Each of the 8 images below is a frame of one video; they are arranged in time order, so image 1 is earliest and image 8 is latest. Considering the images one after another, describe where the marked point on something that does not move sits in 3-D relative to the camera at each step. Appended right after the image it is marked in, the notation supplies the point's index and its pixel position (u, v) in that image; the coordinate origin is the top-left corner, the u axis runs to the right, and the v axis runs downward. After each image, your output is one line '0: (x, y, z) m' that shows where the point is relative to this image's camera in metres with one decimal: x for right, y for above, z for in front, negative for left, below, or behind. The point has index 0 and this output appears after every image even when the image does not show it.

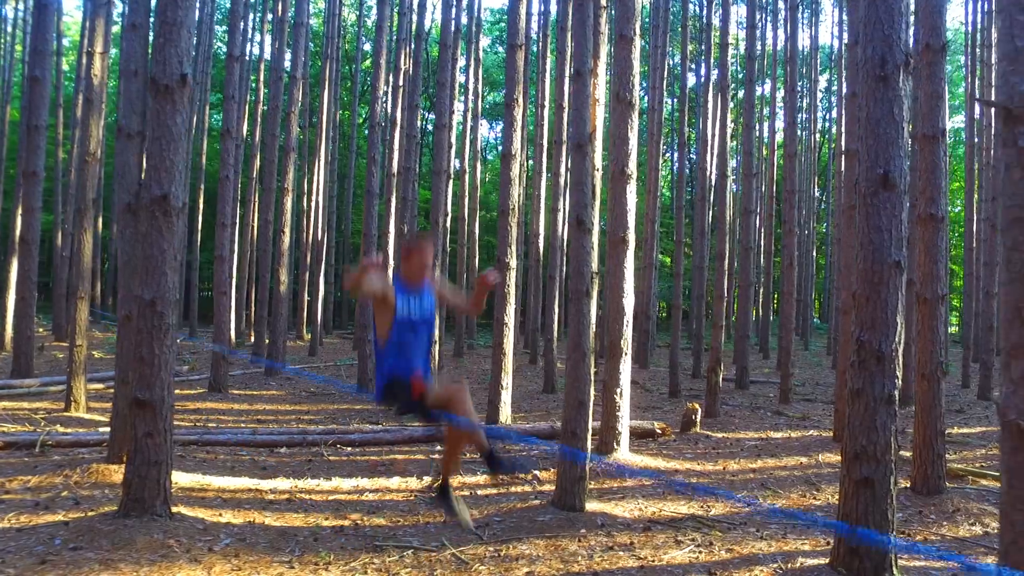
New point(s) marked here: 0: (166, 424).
0: (-2.5, -1.0, +5.7) m
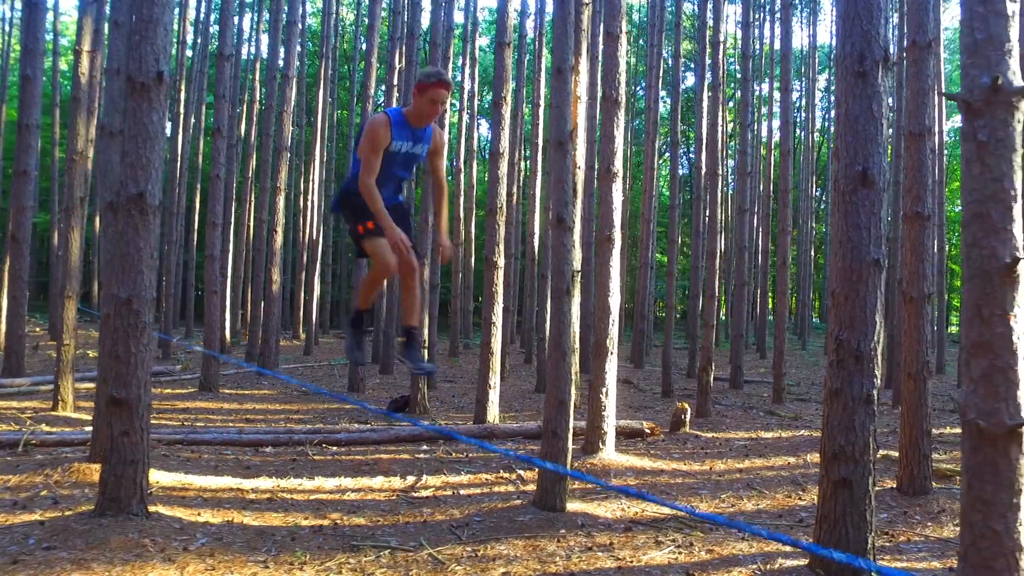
0: (-2.6, -1.0, +5.6) m
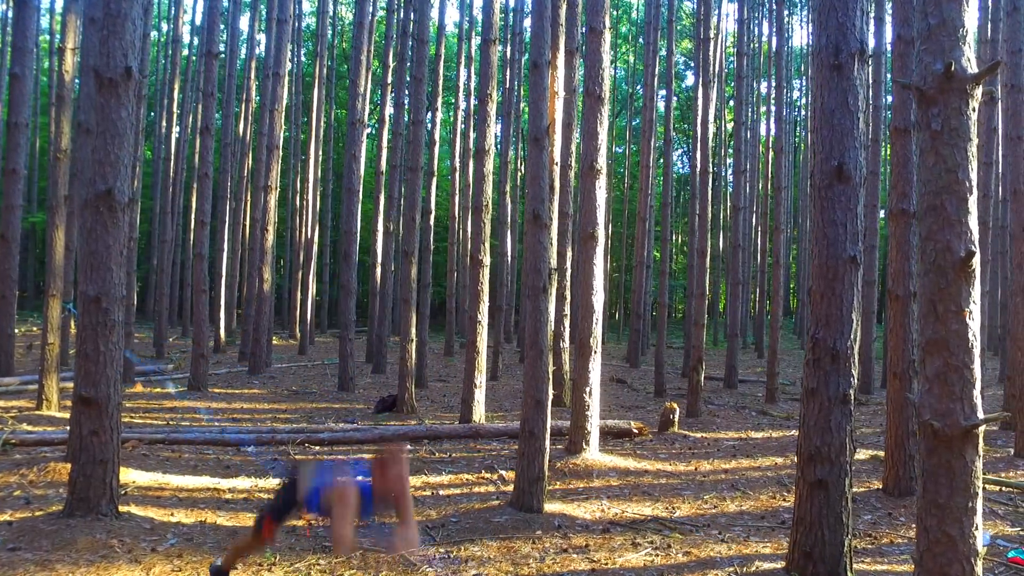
0: (-2.8, -0.9, +5.6) m
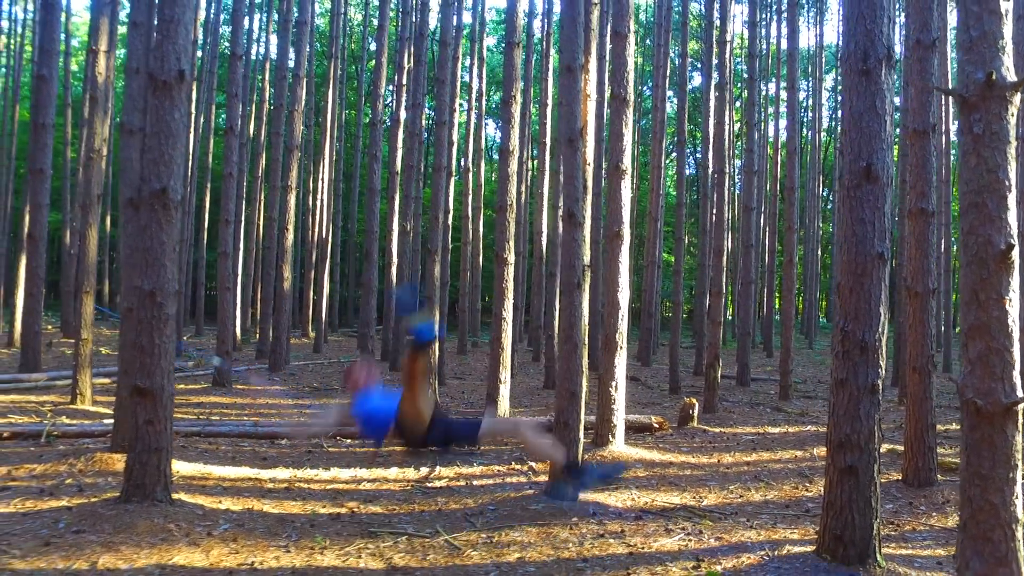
0: (-2.5, -0.9, +5.8) m
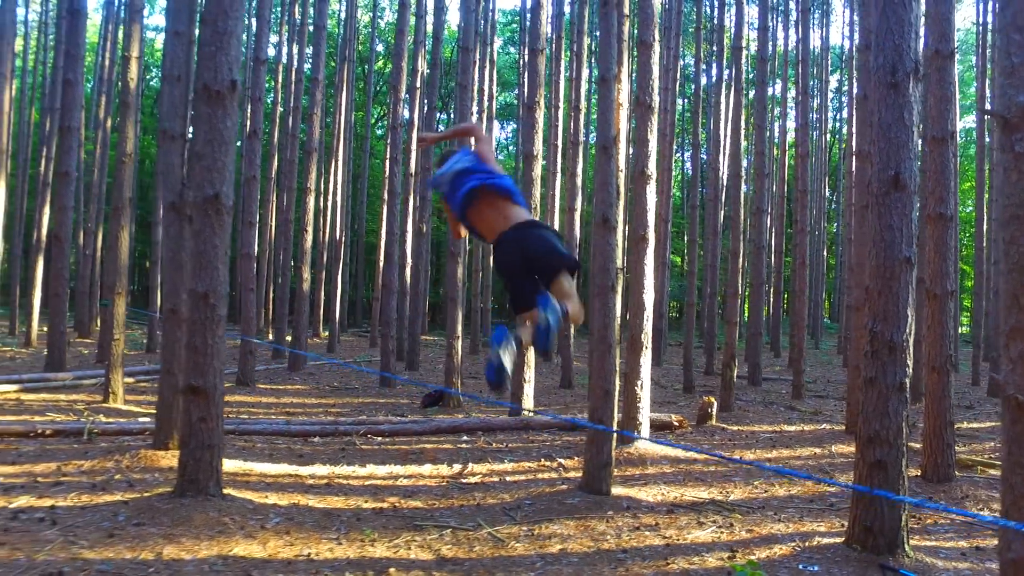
0: (-2.2, -0.9, +6.0) m
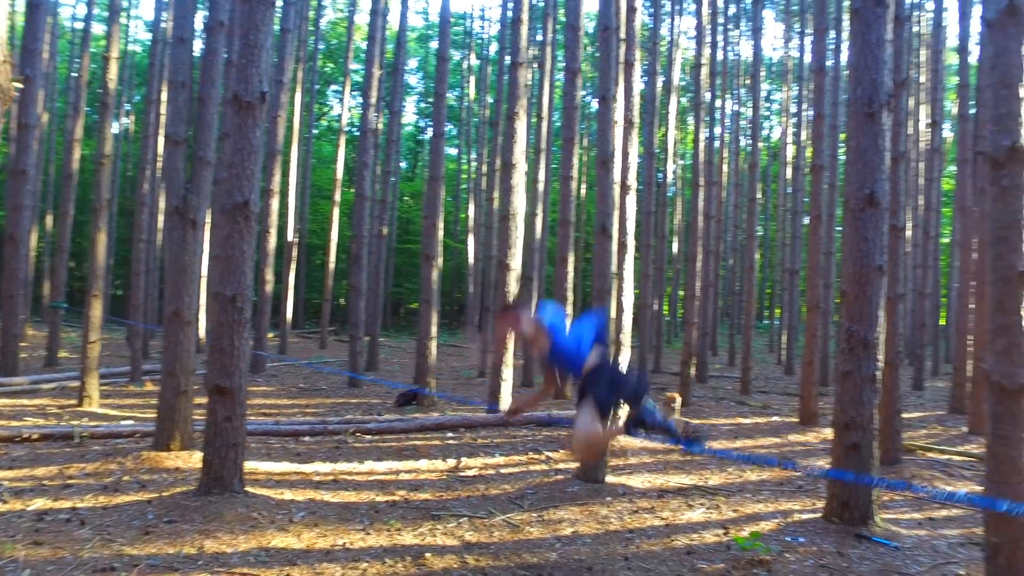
0: (-2.1, -1.0, +6.3) m
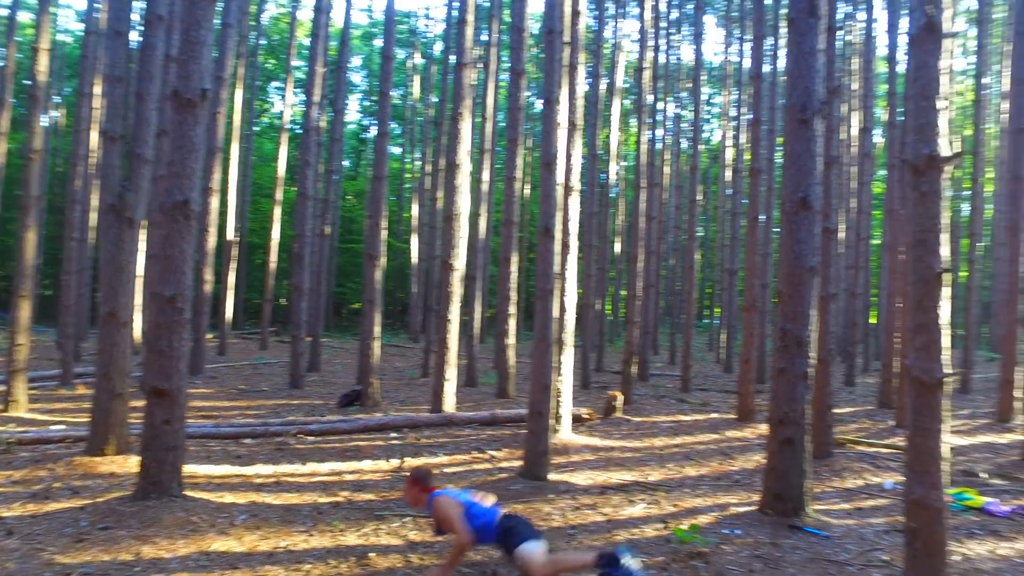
0: (-2.6, -1.0, +6.2) m
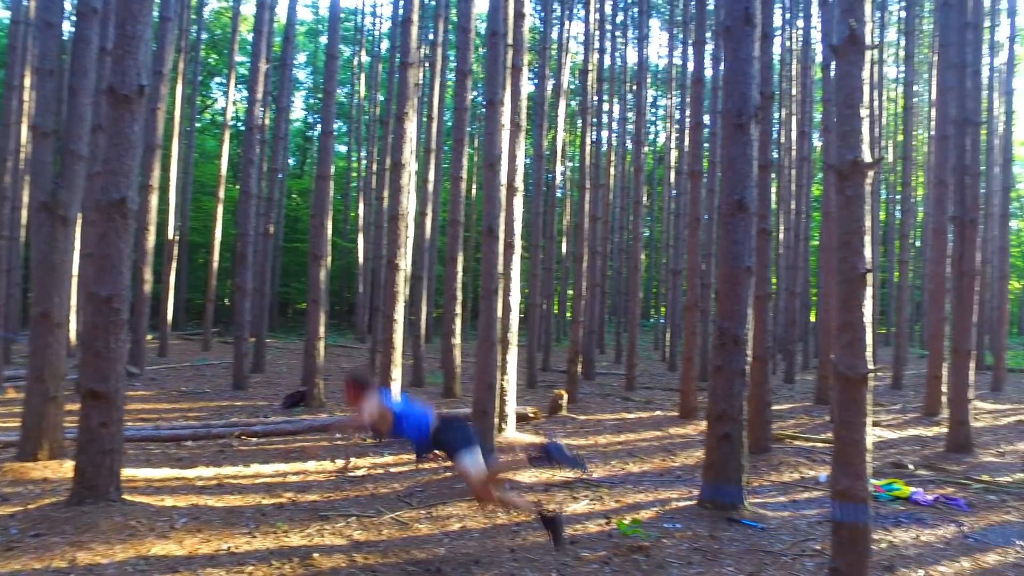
0: (-3.0, -1.0, +6.1) m
